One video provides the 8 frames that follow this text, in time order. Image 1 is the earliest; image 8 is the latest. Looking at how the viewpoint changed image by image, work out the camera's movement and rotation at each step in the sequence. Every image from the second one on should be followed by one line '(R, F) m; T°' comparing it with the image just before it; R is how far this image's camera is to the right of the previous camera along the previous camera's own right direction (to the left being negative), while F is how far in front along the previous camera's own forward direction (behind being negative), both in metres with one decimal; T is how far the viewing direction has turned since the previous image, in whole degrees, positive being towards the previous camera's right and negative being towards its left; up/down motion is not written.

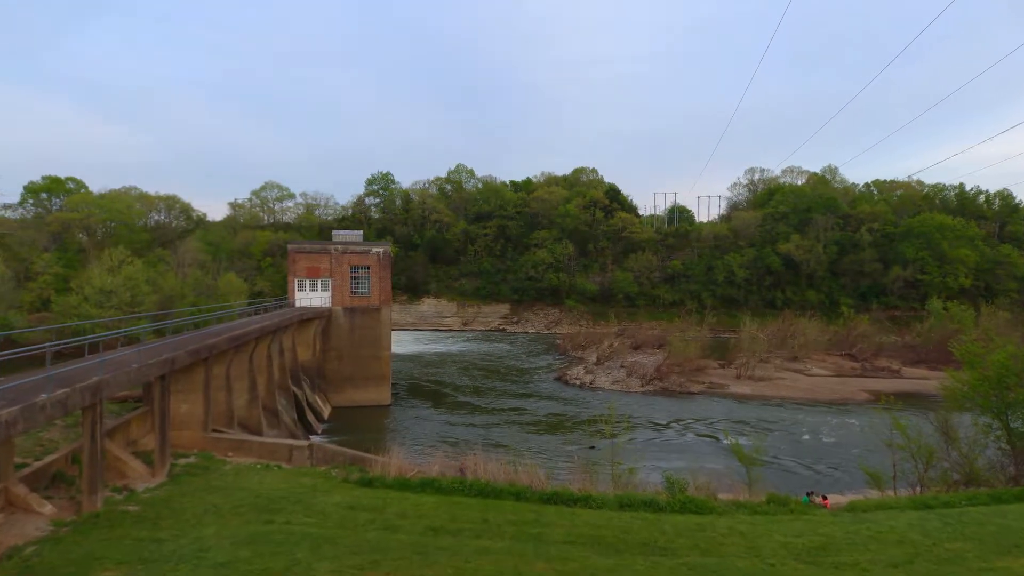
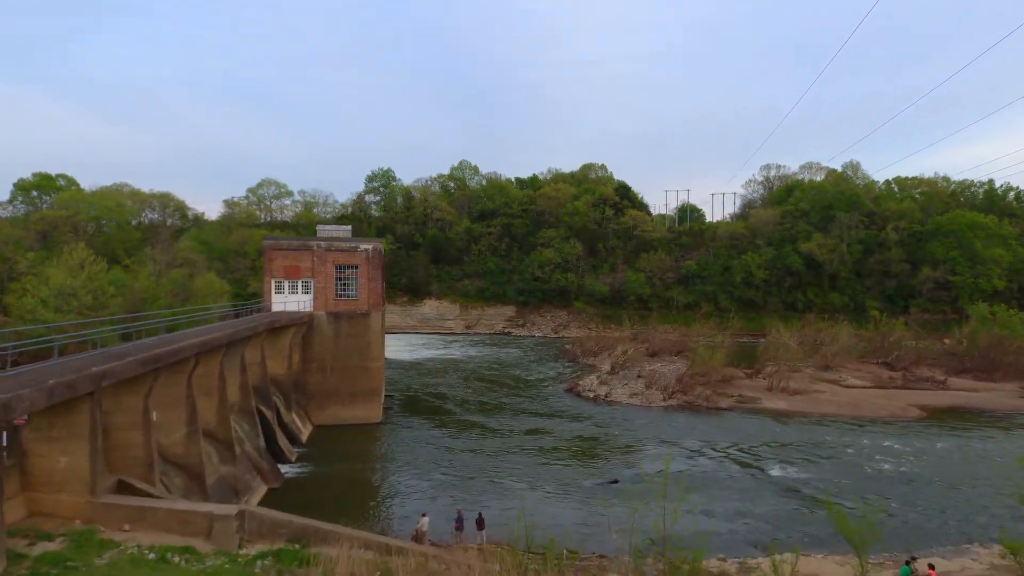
(-0.1, +3.9) m; 0°
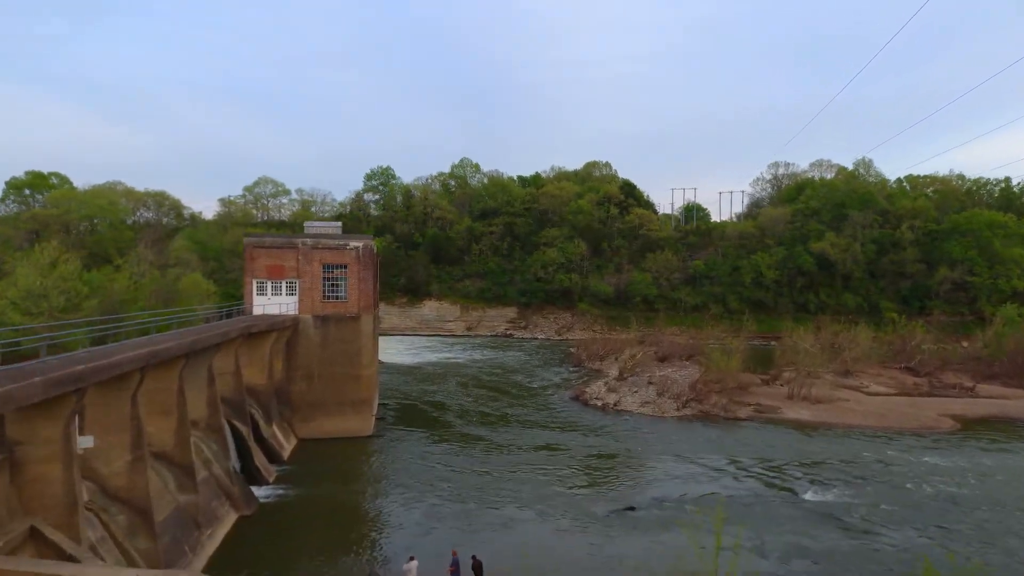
(0.0, +2.3) m; 0°
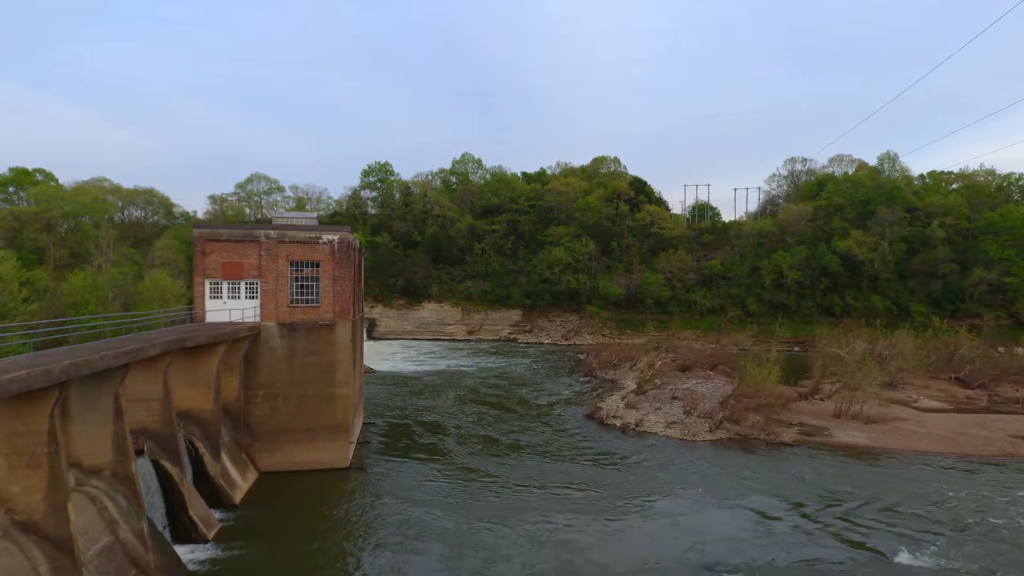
(-0.1, +4.4) m; 0°
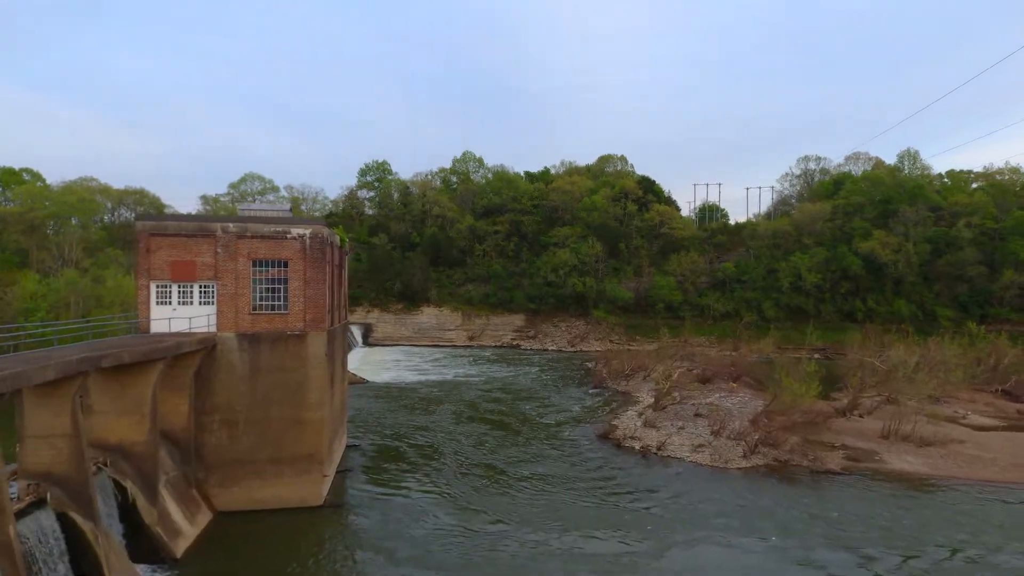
(-0.1, +3.4) m; 0°
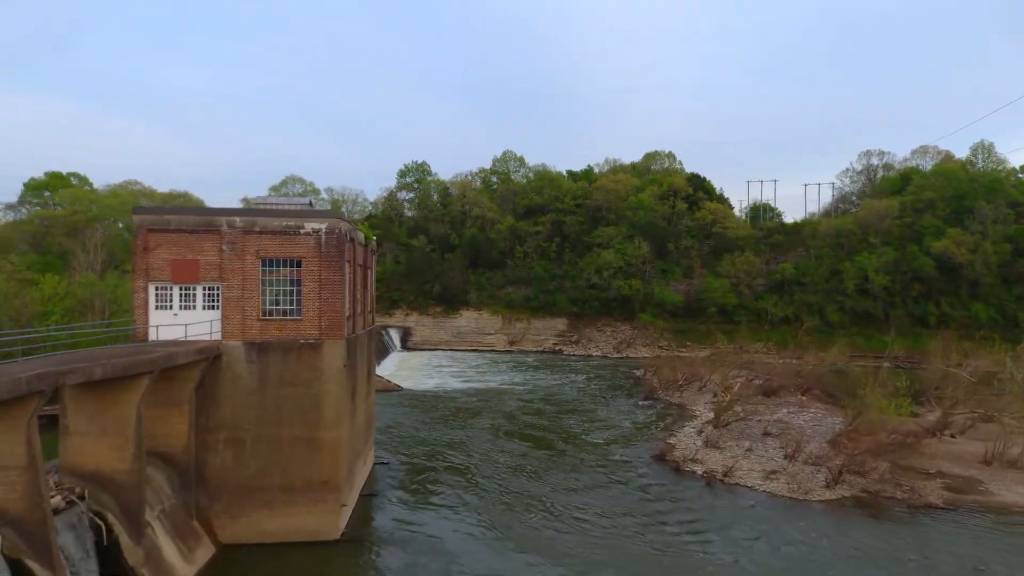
(-0.1, +2.6) m; -4°
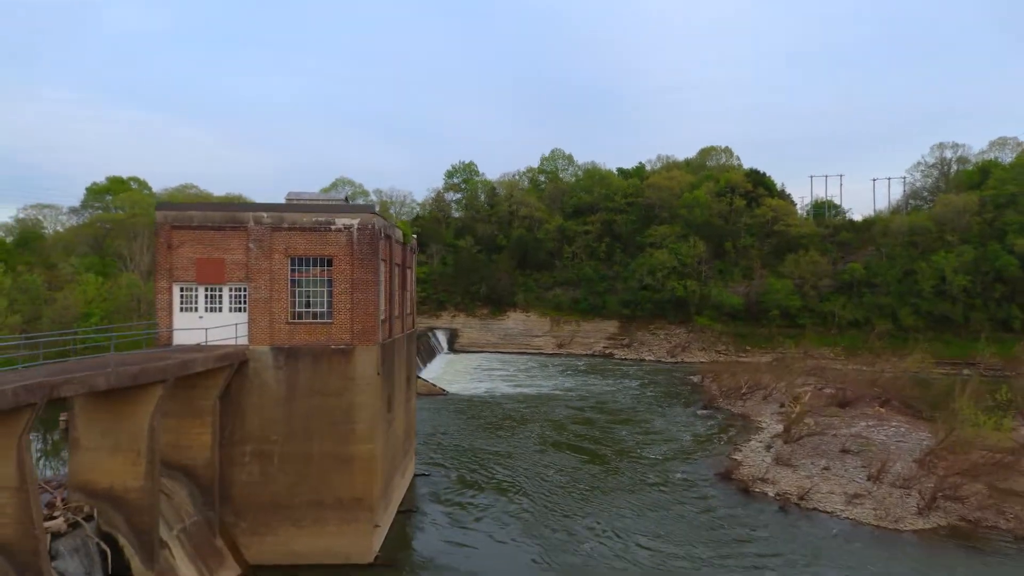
(0.0, +1.6) m; -4°
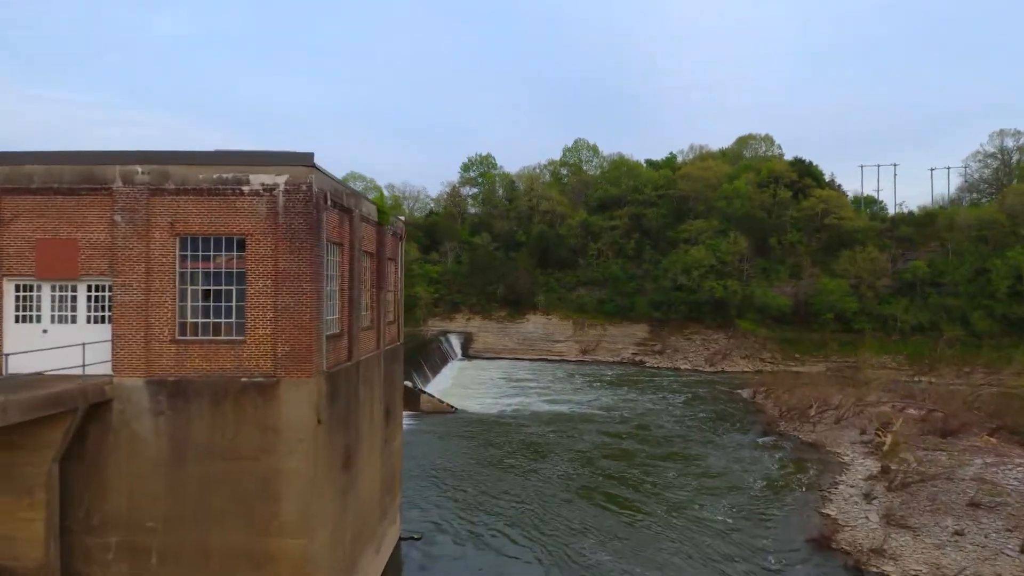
(0.0, +5.4) m; -2°
